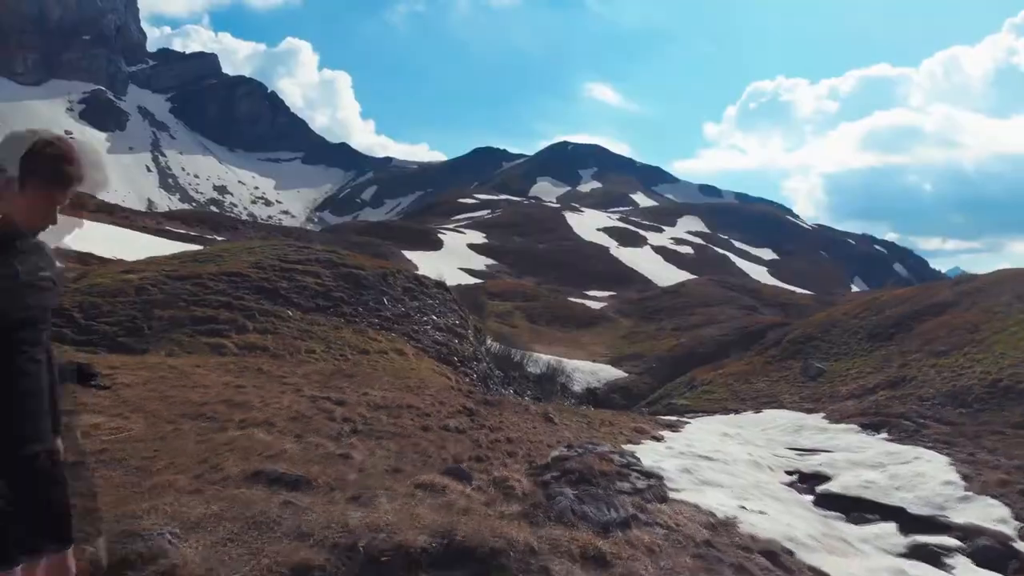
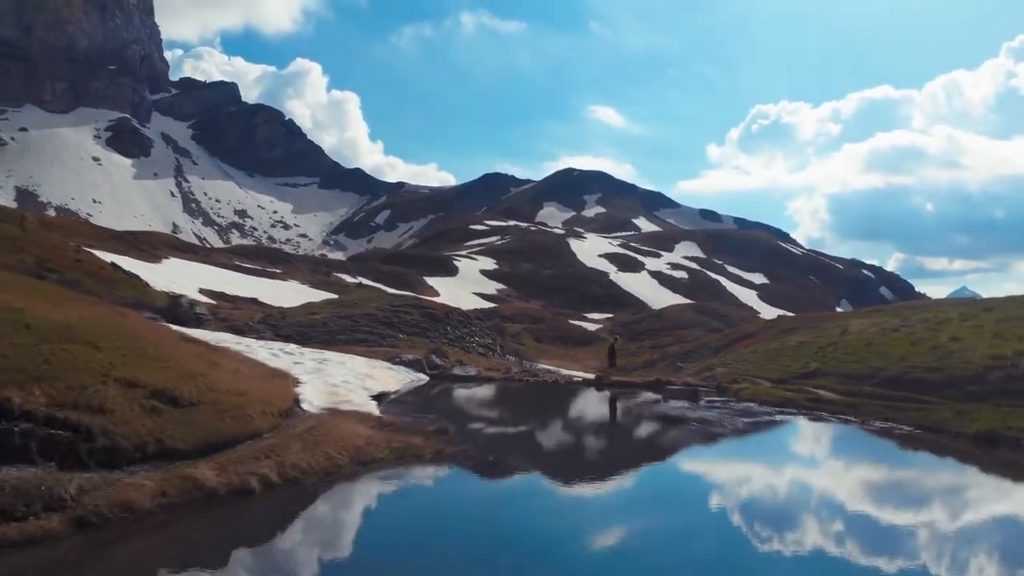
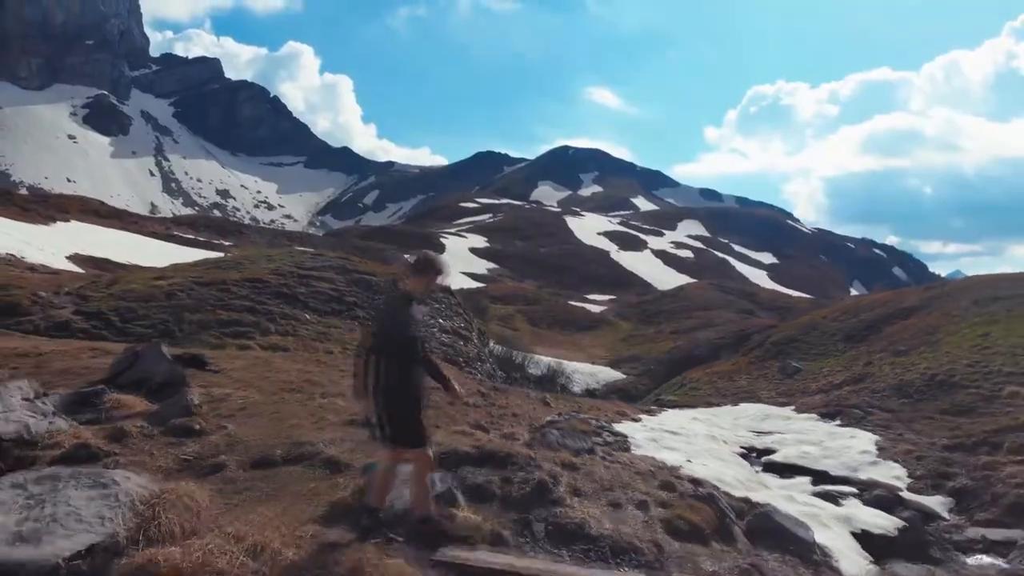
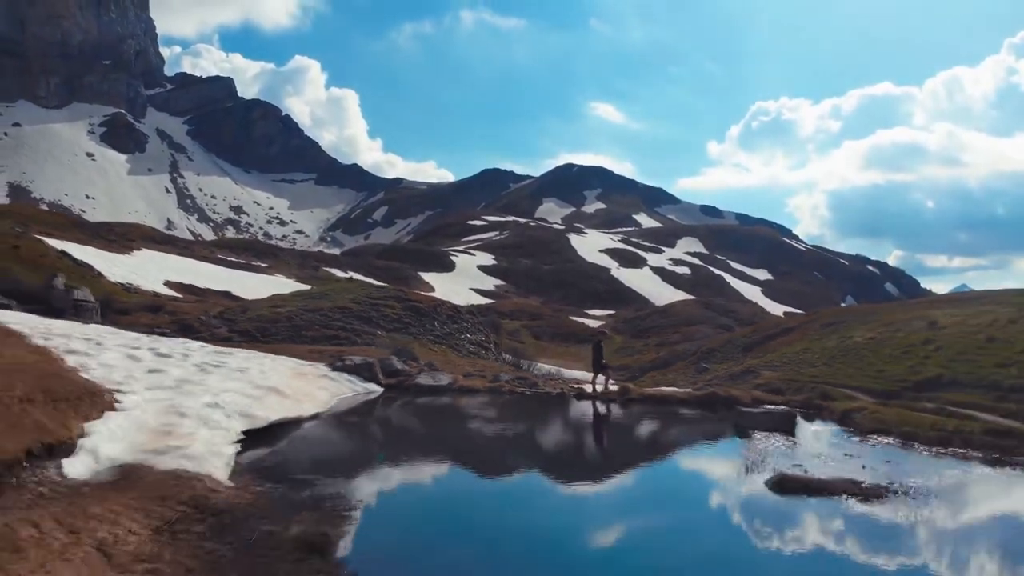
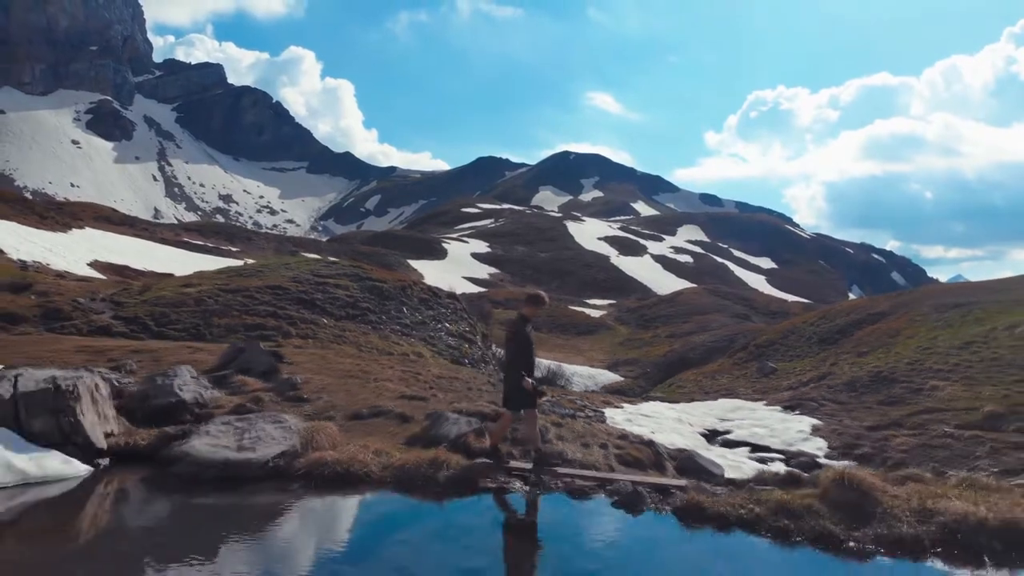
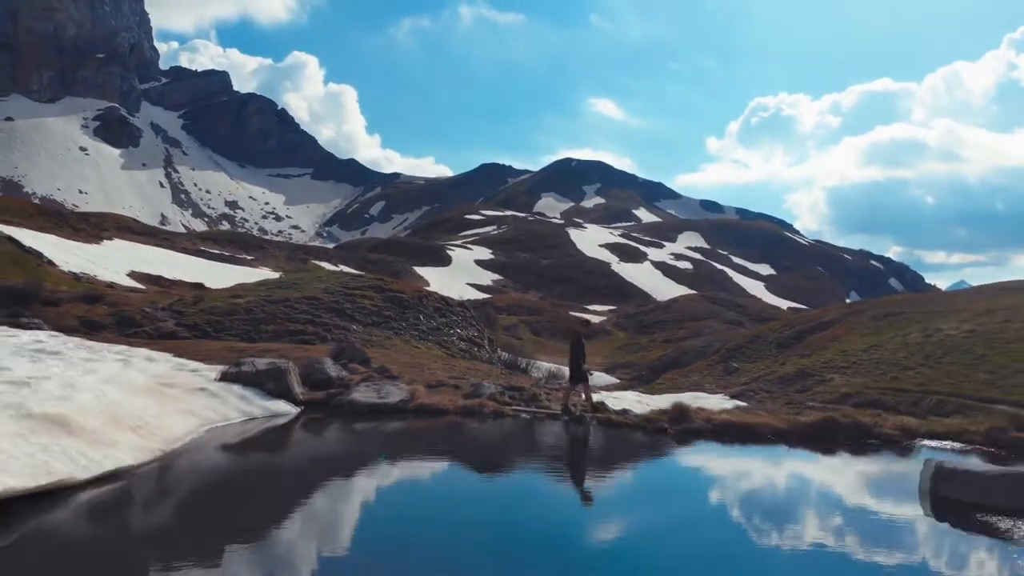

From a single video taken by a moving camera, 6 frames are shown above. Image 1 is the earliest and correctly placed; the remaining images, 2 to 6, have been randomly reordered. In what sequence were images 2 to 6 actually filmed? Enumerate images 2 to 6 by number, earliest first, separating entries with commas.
3, 5, 6, 4, 2
